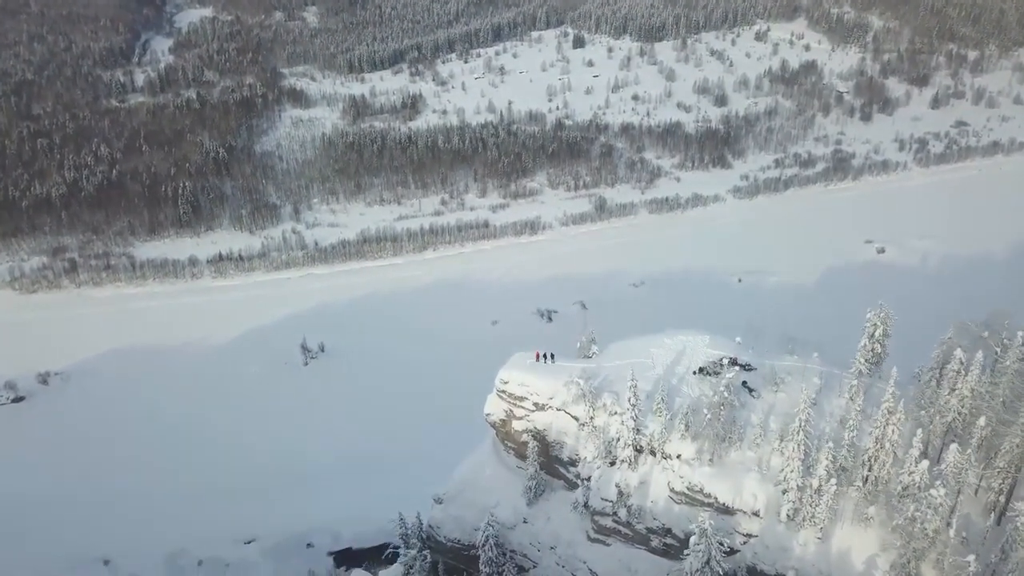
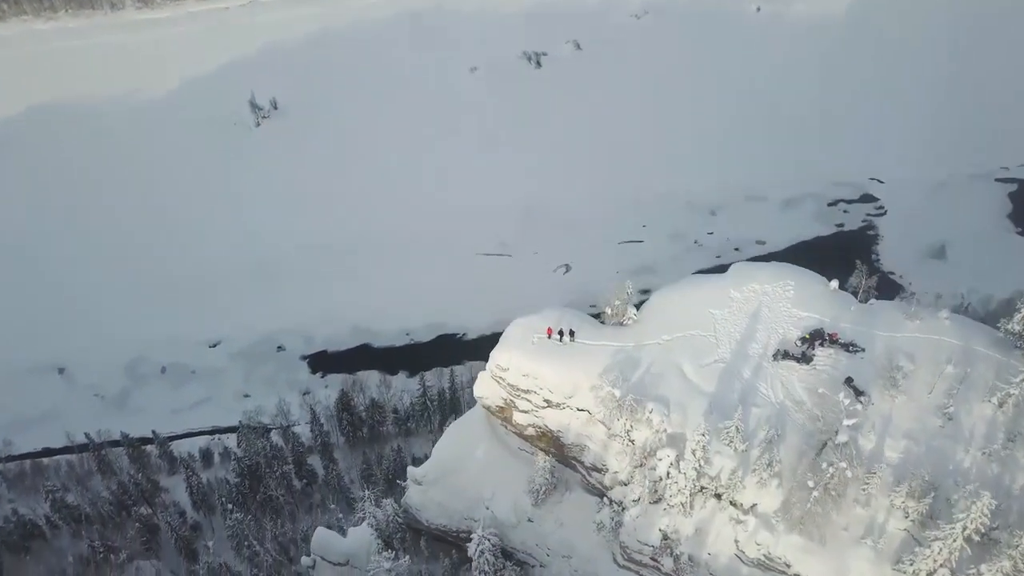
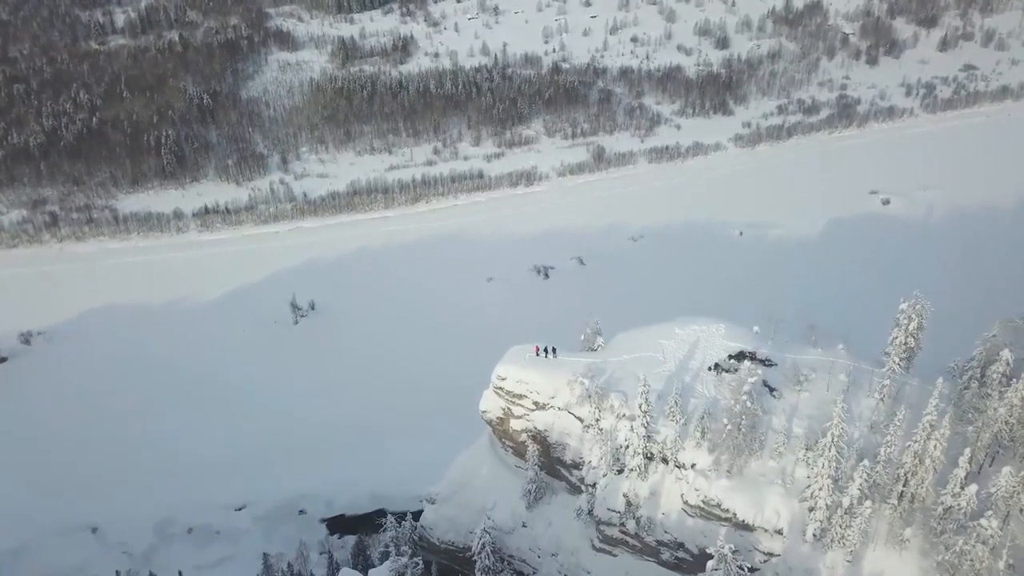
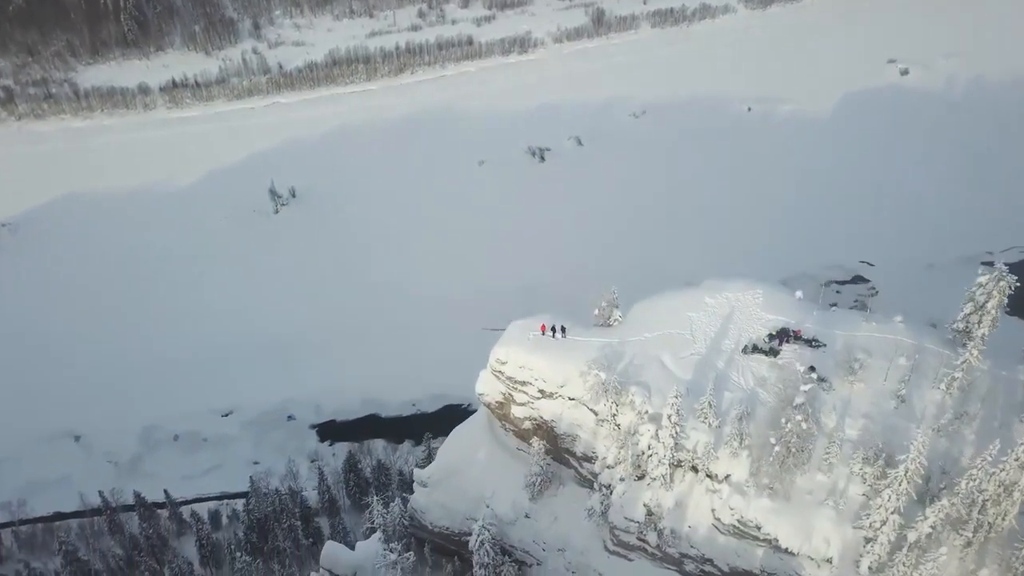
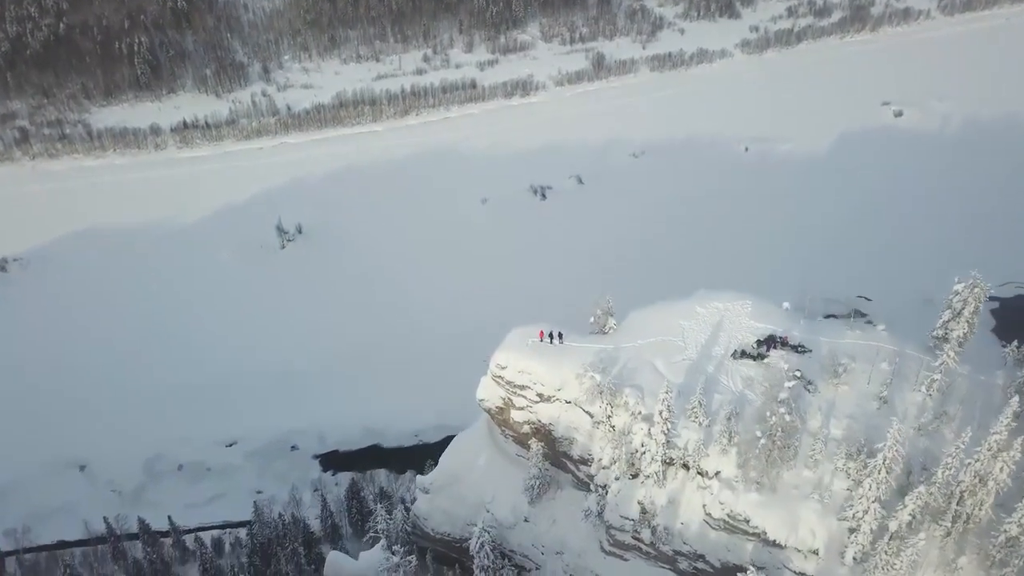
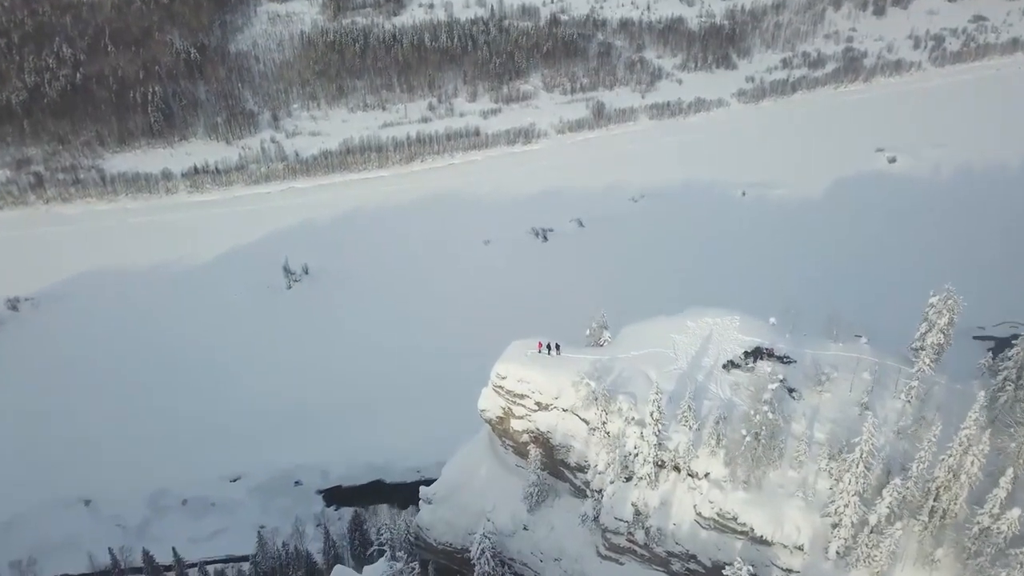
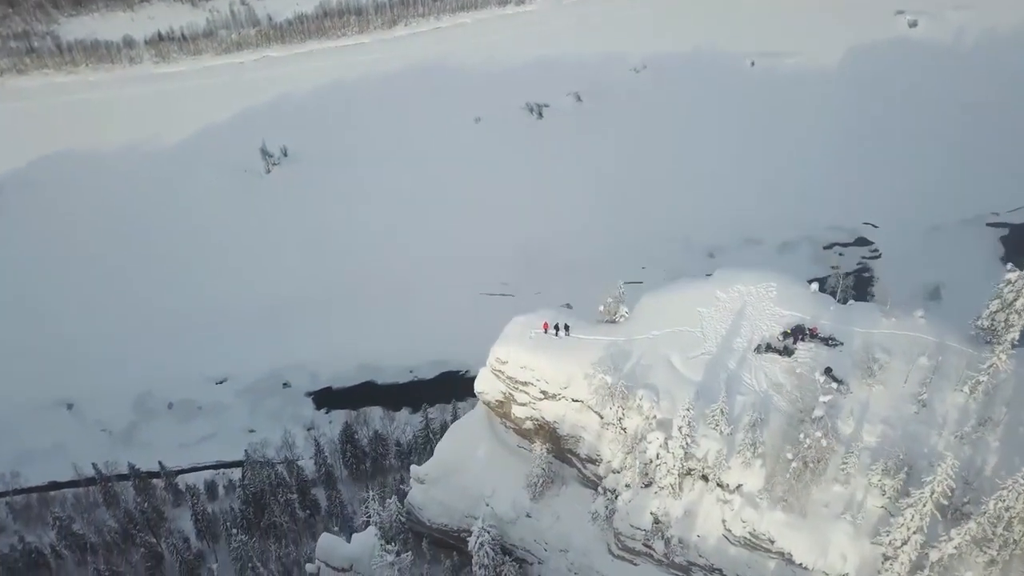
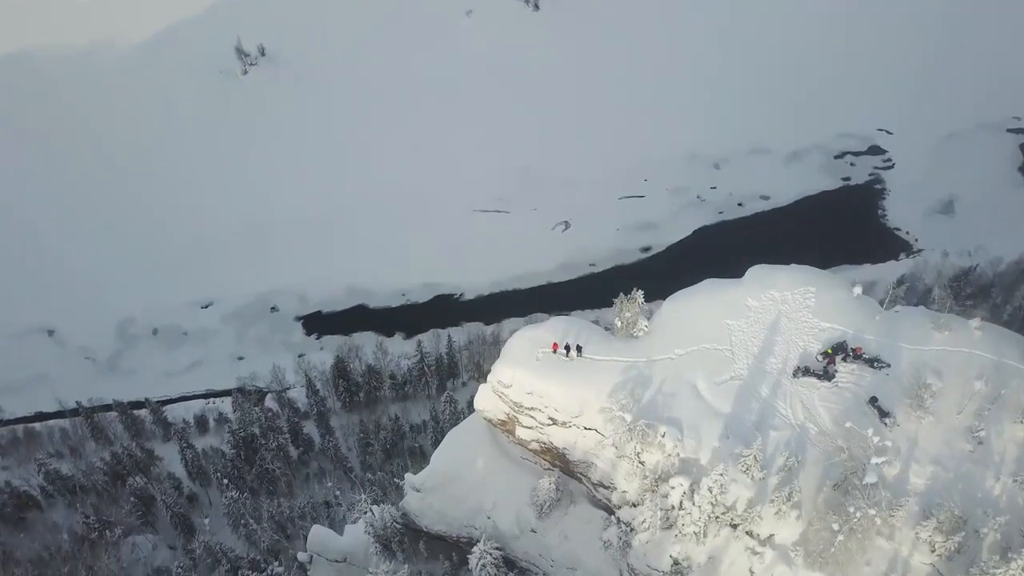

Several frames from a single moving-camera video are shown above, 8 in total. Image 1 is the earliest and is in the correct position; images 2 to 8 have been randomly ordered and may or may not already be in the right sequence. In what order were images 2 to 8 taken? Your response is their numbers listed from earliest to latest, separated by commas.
3, 6, 5, 4, 7, 2, 8
